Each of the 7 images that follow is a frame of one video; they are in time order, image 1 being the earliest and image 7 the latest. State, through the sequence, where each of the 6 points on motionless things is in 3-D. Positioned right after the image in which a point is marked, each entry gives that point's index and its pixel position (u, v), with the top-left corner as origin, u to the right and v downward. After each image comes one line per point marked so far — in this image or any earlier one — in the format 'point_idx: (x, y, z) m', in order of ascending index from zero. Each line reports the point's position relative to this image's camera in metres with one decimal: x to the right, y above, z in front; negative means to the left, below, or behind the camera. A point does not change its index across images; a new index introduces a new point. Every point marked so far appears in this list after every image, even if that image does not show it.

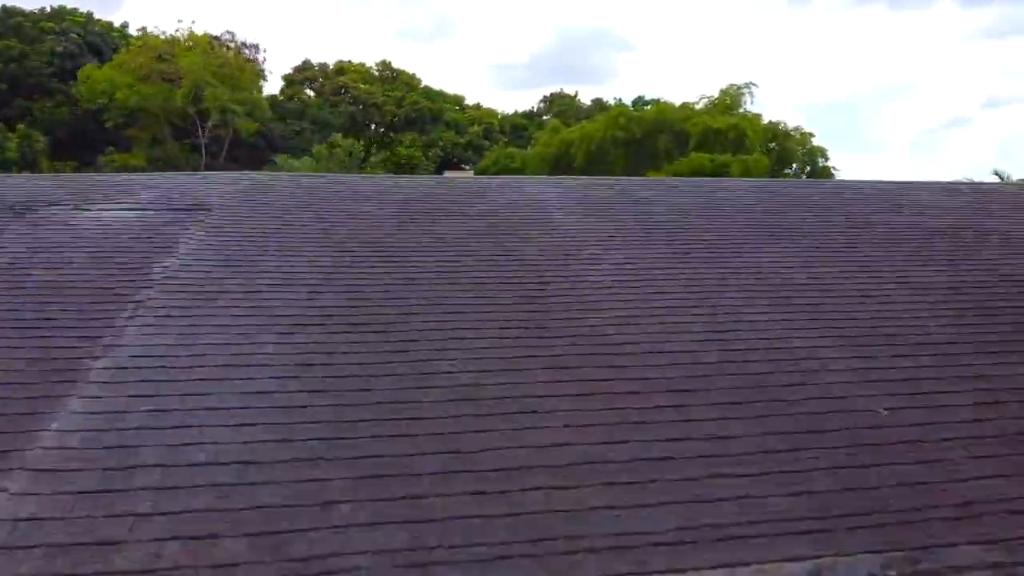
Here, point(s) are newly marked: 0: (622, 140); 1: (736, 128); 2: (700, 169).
0: (+2.6, +3.4, +19.0) m
1: (+4.9, +3.5, +17.9) m
2: (+3.9, +2.5, +16.9) m
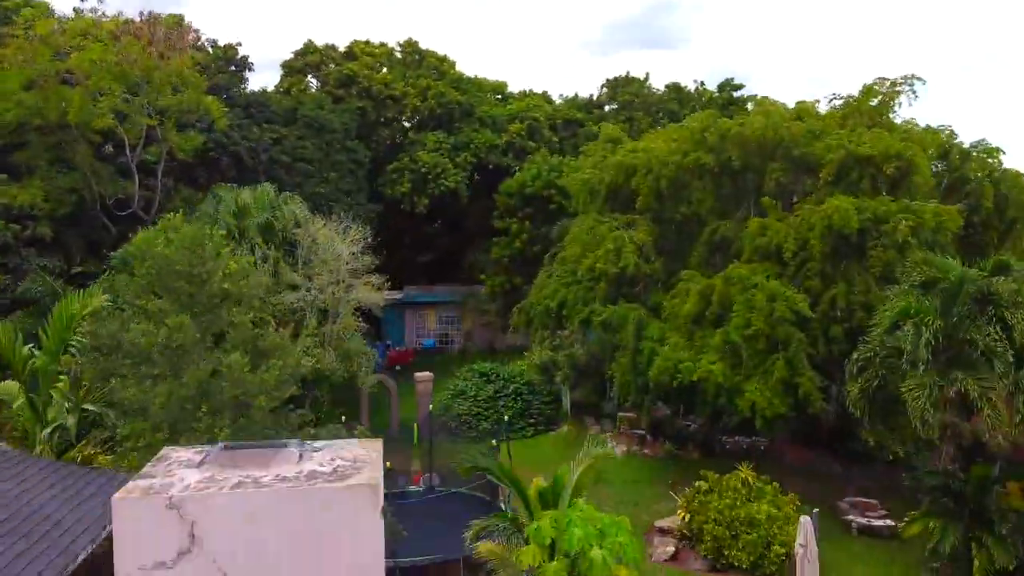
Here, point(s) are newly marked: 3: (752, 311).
0: (+3.1, +1.8, +12.6) m
1: (+5.3, +1.9, +11.3) m
2: (+4.2, +0.8, +10.4) m
3: (+3.2, -0.3, +10.8) m
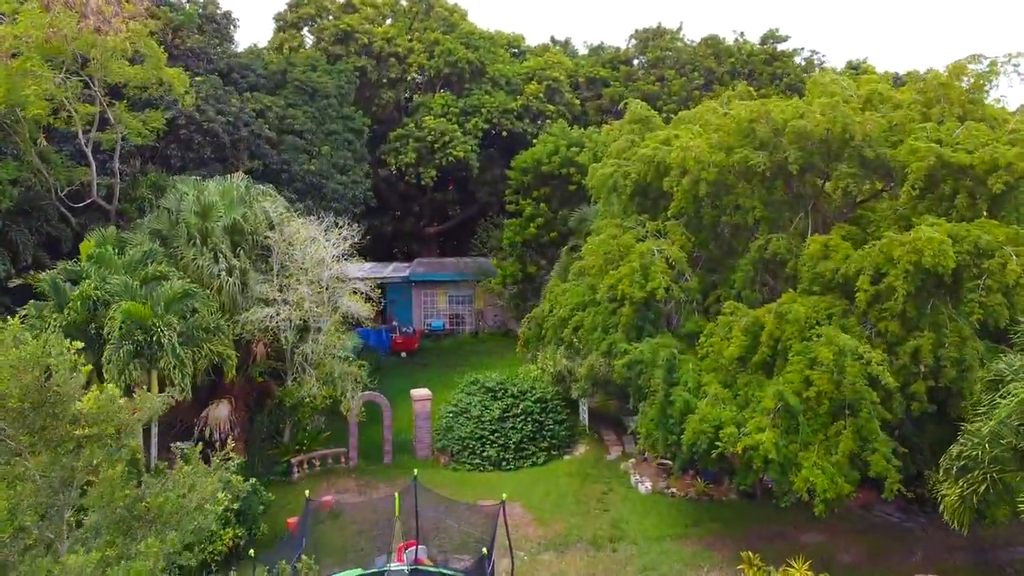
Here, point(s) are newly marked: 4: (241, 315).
0: (+3.2, +1.5, +10.3) m
1: (+5.3, +1.4, +8.9) m
2: (+4.2, +0.2, +8.1) m
3: (+3.2, -0.8, +8.6) m
4: (-4.0, -0.4, +12.0) m
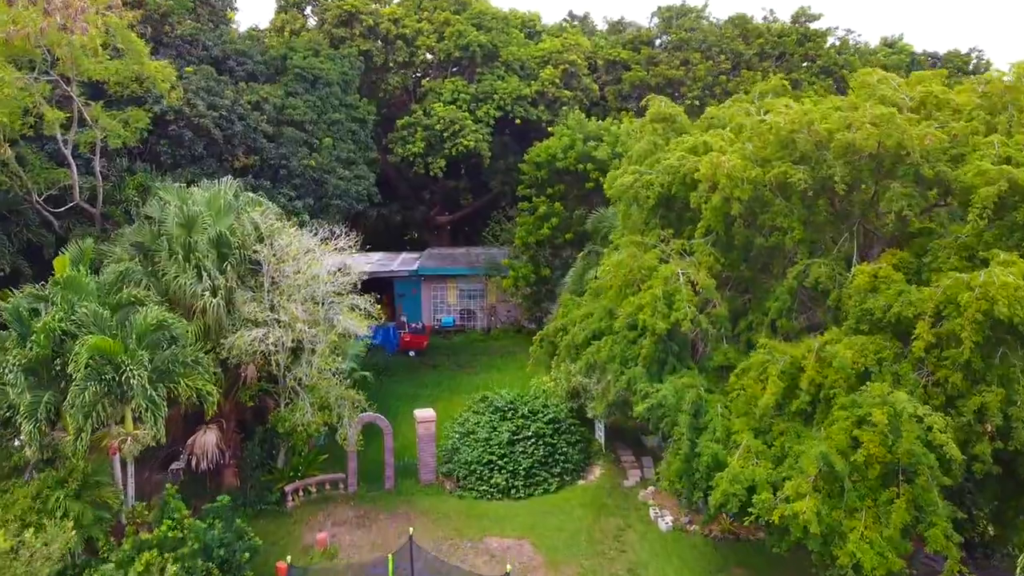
0: (+3.2, +1.1, +9.1) m
1: (+5.4, +1.0, +7.7) m
2: (+4.3, -0.2, +7.0) m
3: (+3.3, -1.2, +7.6) m
4: (-3.9, -0.7, +11.0) m
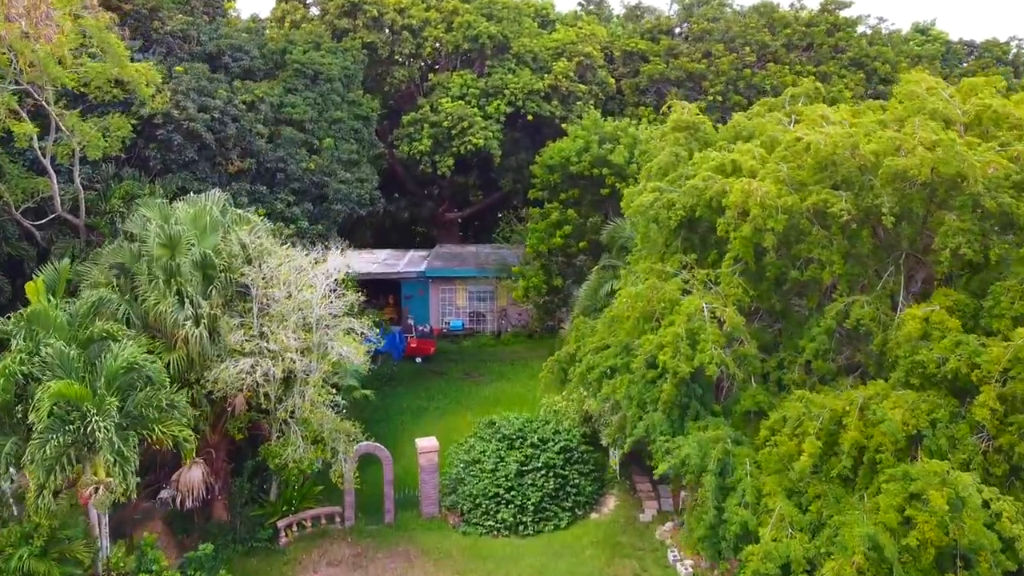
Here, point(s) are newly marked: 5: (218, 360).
0: (+3.3, +0.7, +8.1) m
1: (+5.4, +0.5, +6.7) m
2: (+4.3, -0.7, +6.0) m
3: (+3.3, -1.7, +6.6) m
4: (-3.8, -1.0, +10.2) m
5: (-3.7, -0.9, +10.2) m
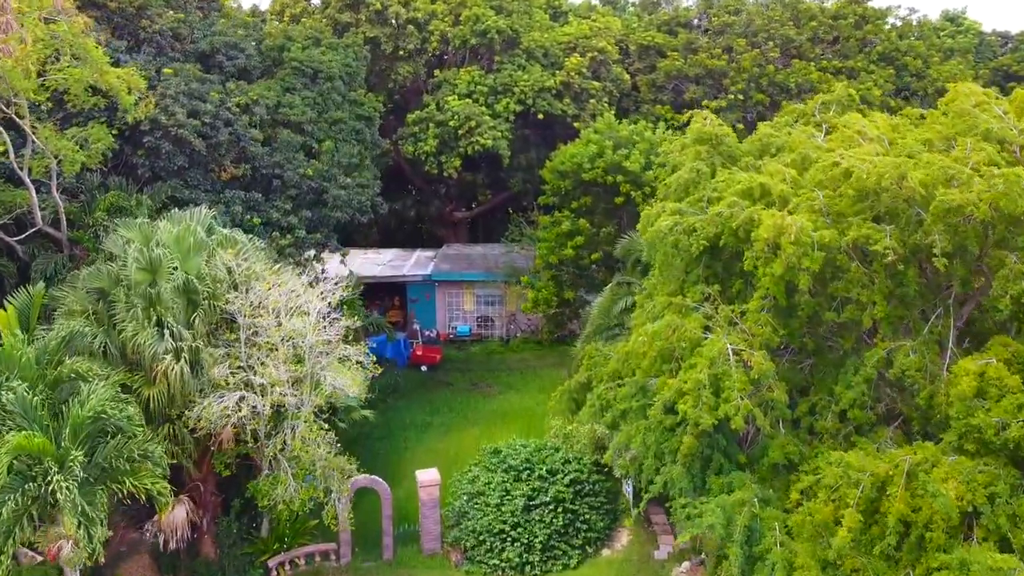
0: (+3.4, +0.2, +7.3) m
1: (+5.5, 0.0, +5.8) m
2: (+4.3, -1.2, +5.1) m
3: (+3.3, -2.2, +5.8) m
4: (-3.7, -1.4, +9.5) m
5: (-3.6, -1.3, +9.5) m
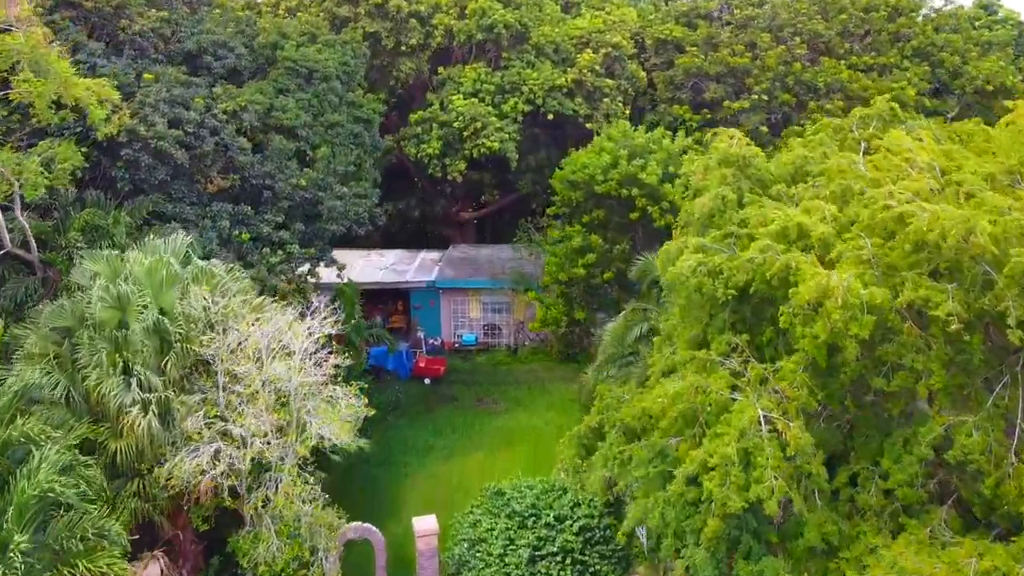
0: (+3.4, -0.3, +6.2) m
1: (+5.4, -0.6, +4.7) m
2: (+4.3, -1.8, +4.2) m
3: (+3.3, -2.7, +4.9) m
4: (-3.7, -1.8, +8.6) m
5: (-3.6, -1.7, +8.6) m
